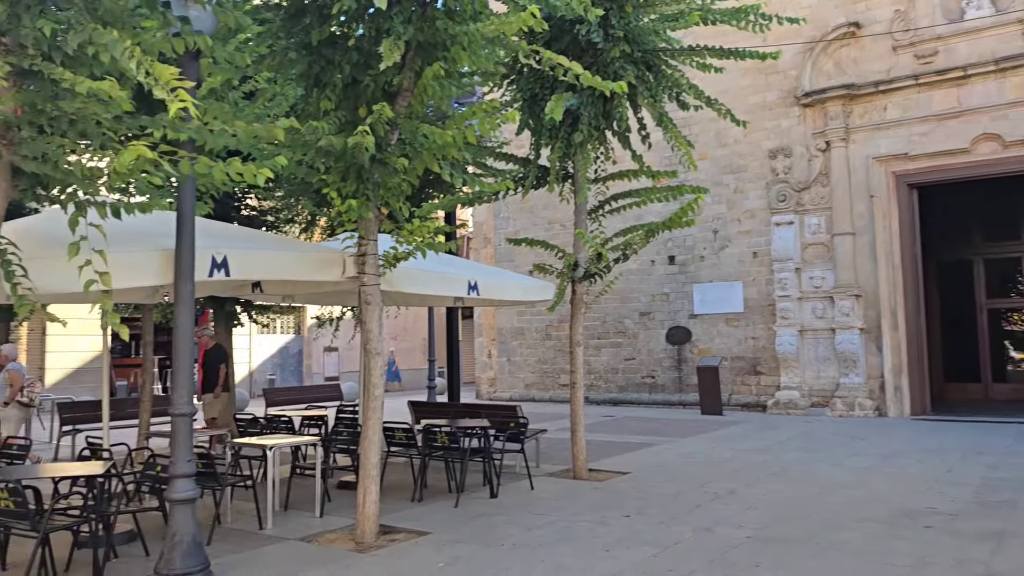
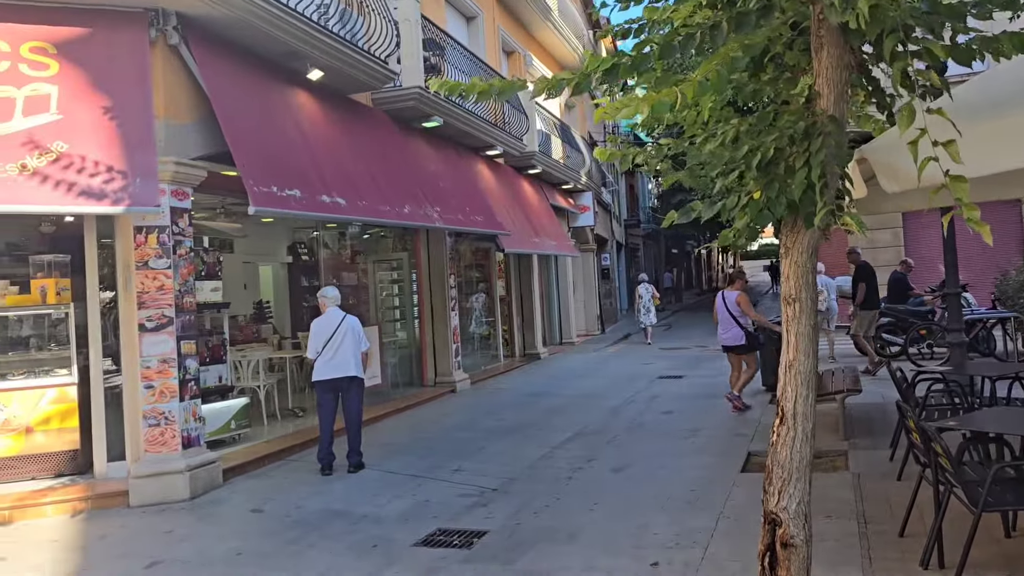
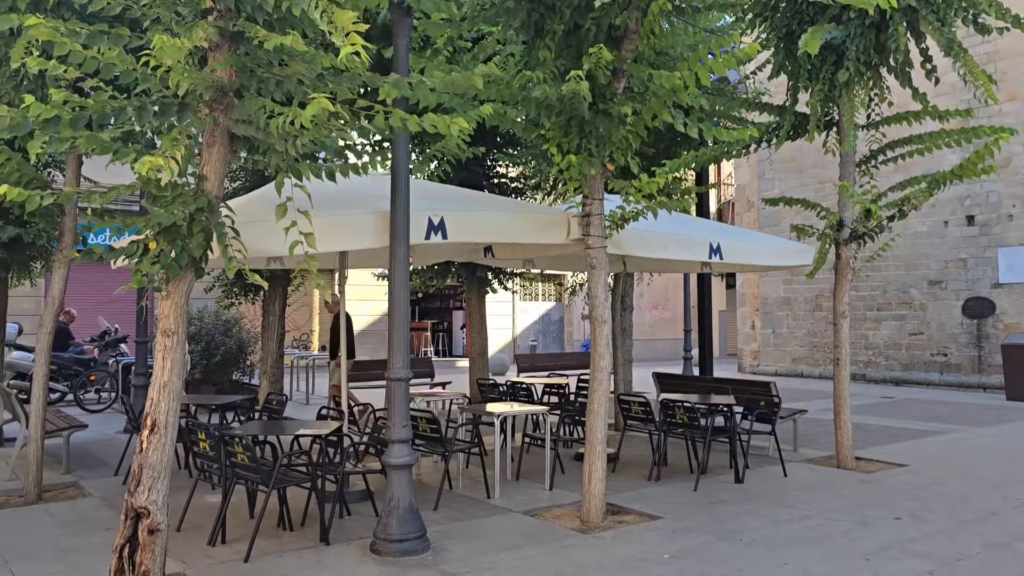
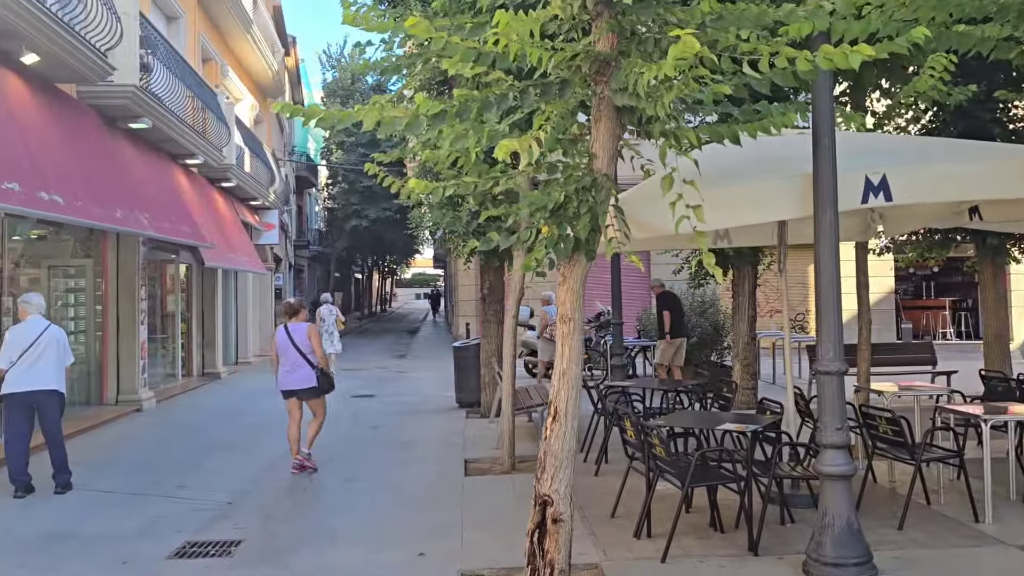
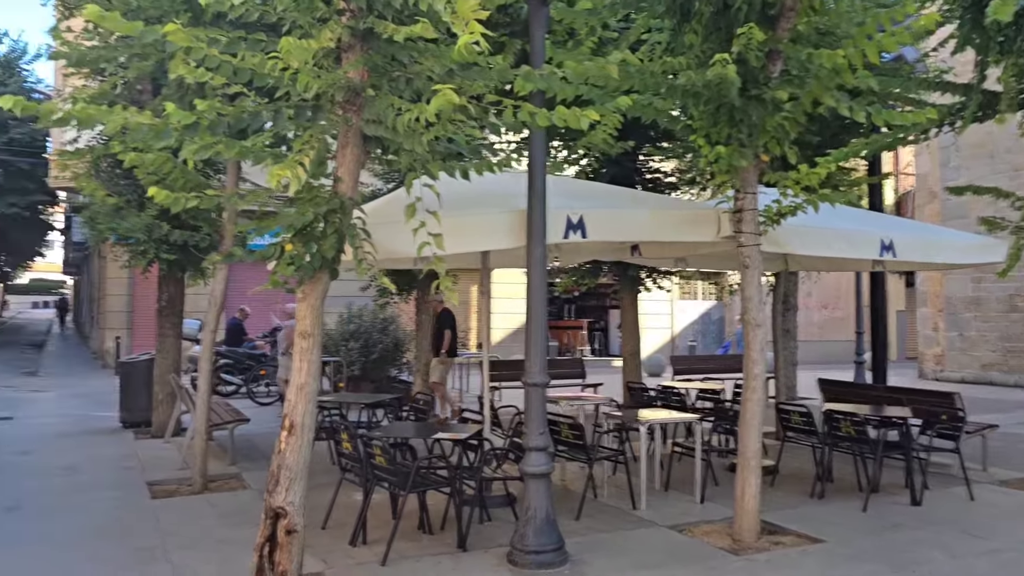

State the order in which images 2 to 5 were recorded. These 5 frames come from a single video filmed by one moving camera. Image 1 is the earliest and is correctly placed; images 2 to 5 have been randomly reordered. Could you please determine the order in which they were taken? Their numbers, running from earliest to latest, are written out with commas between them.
3, 5, 4, 2
